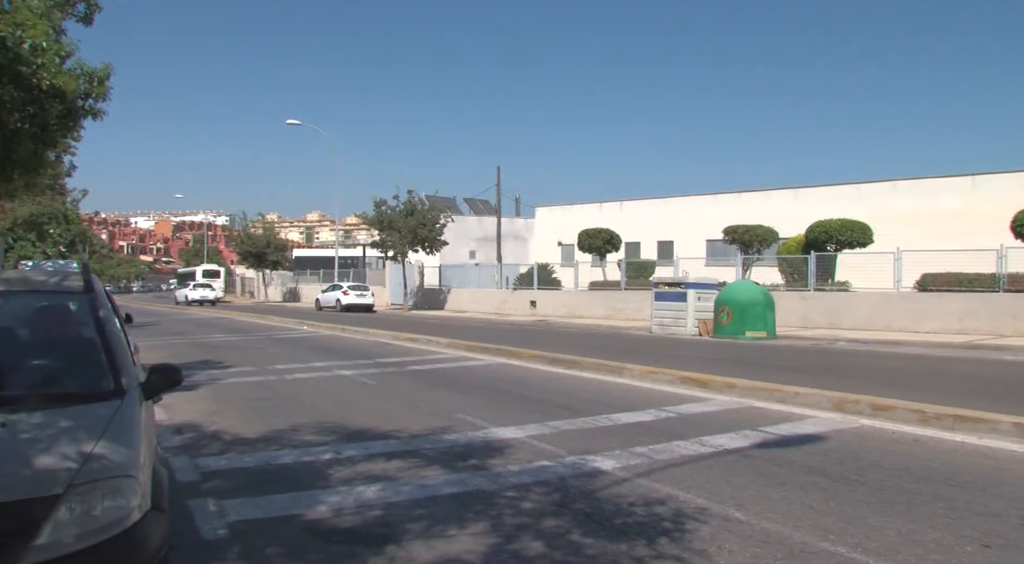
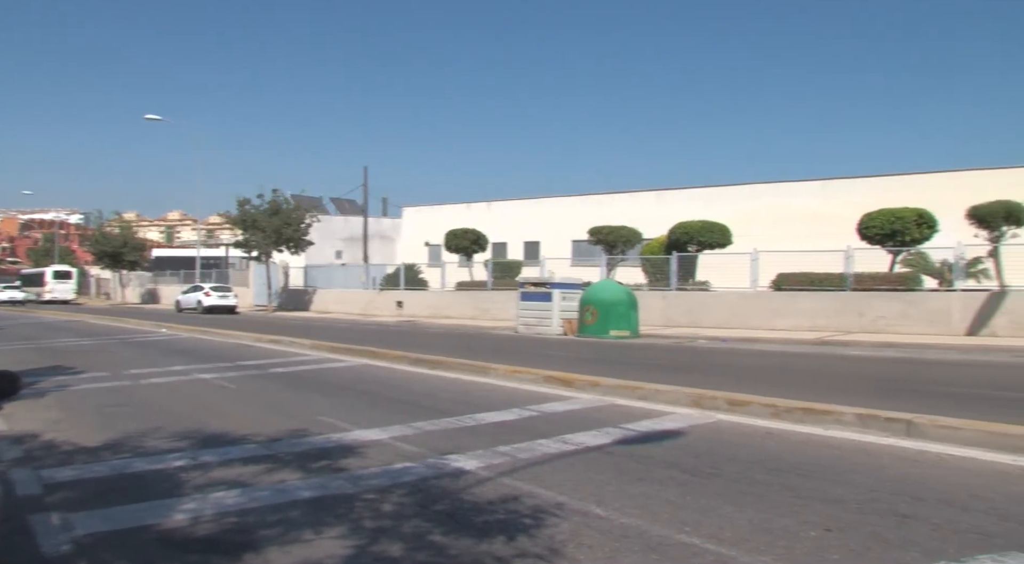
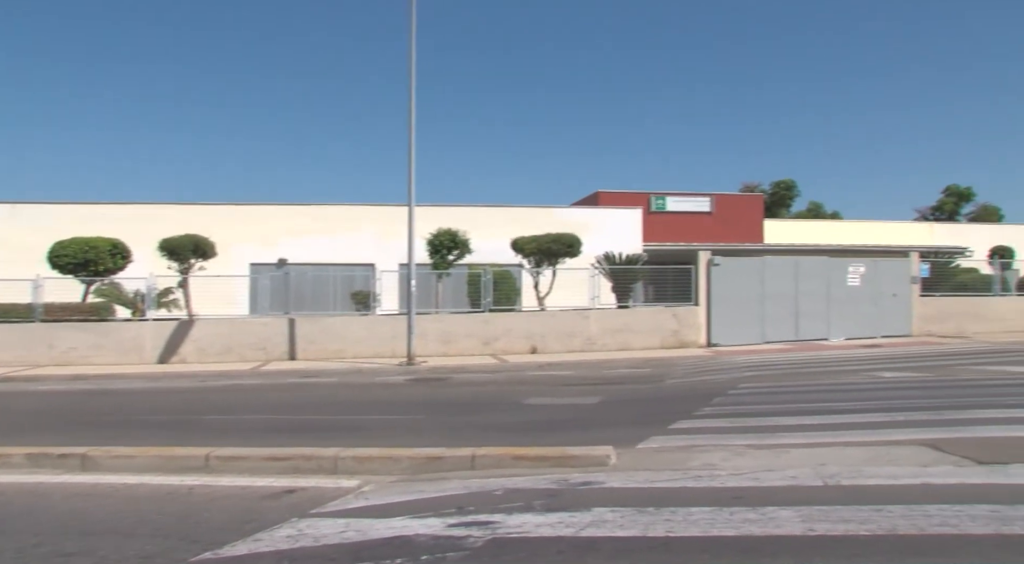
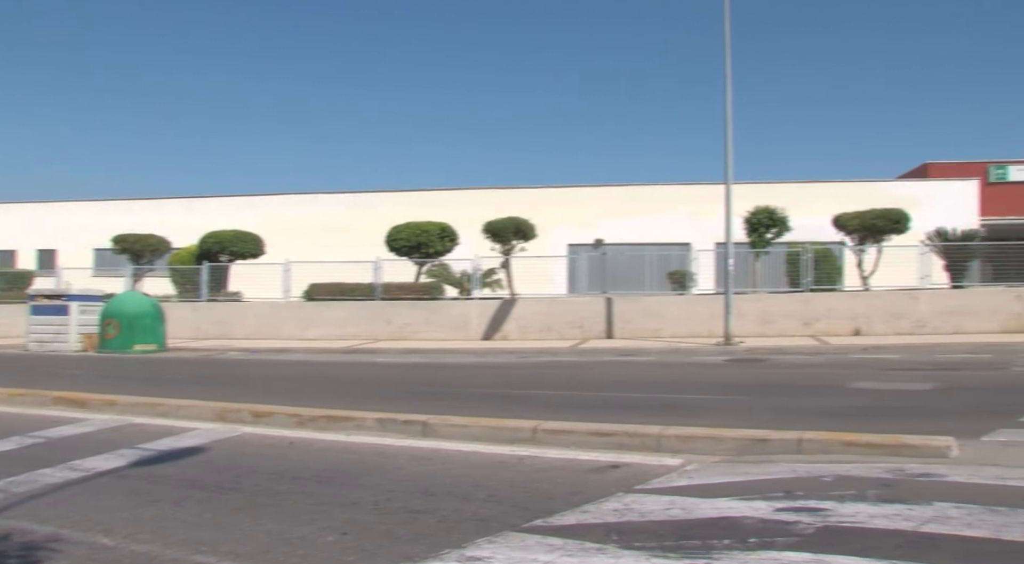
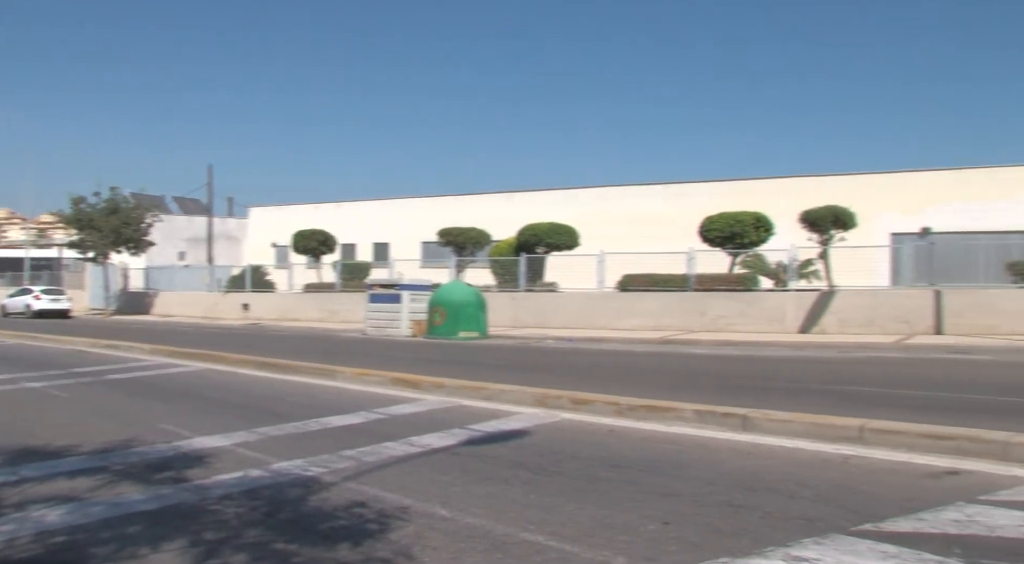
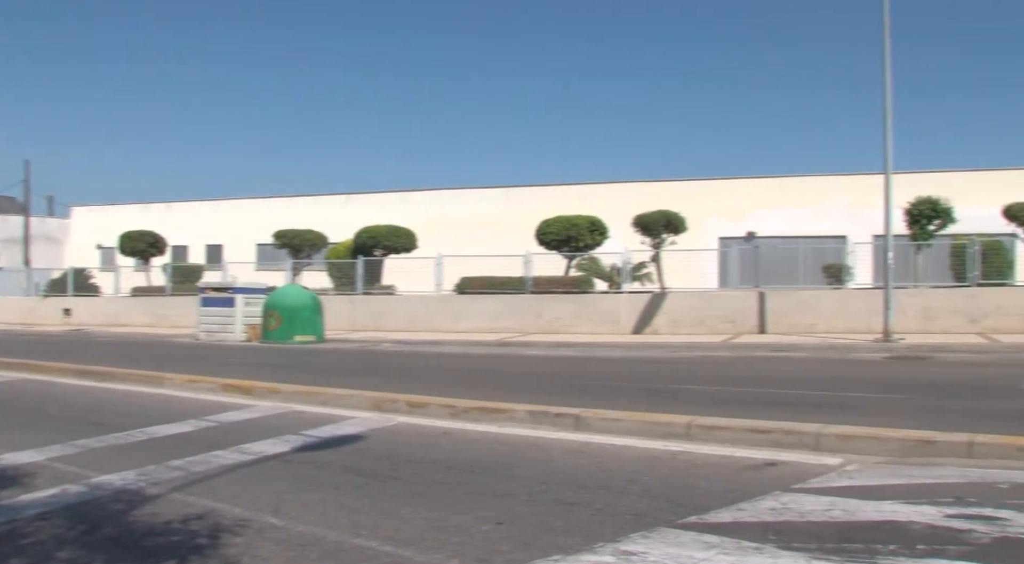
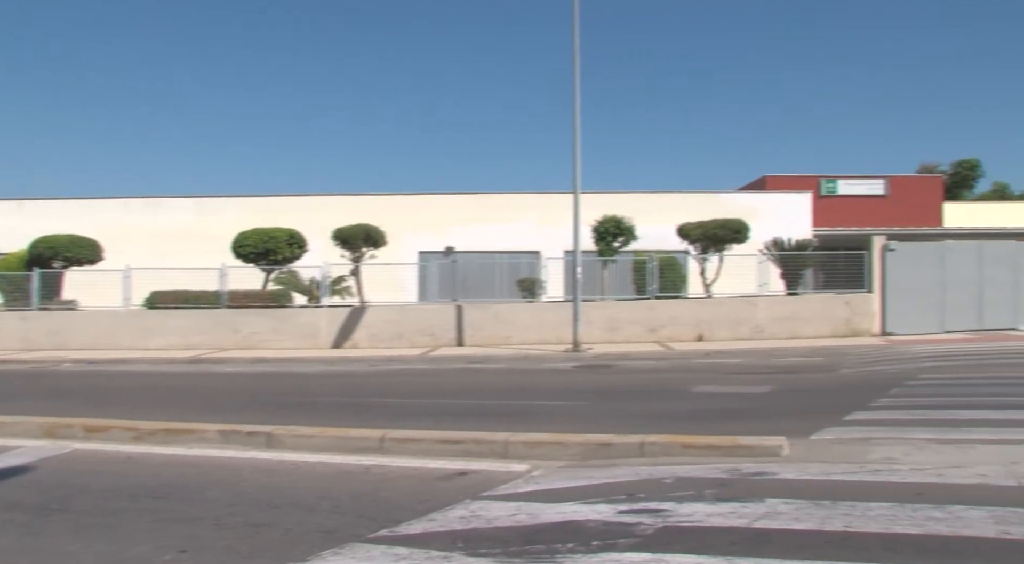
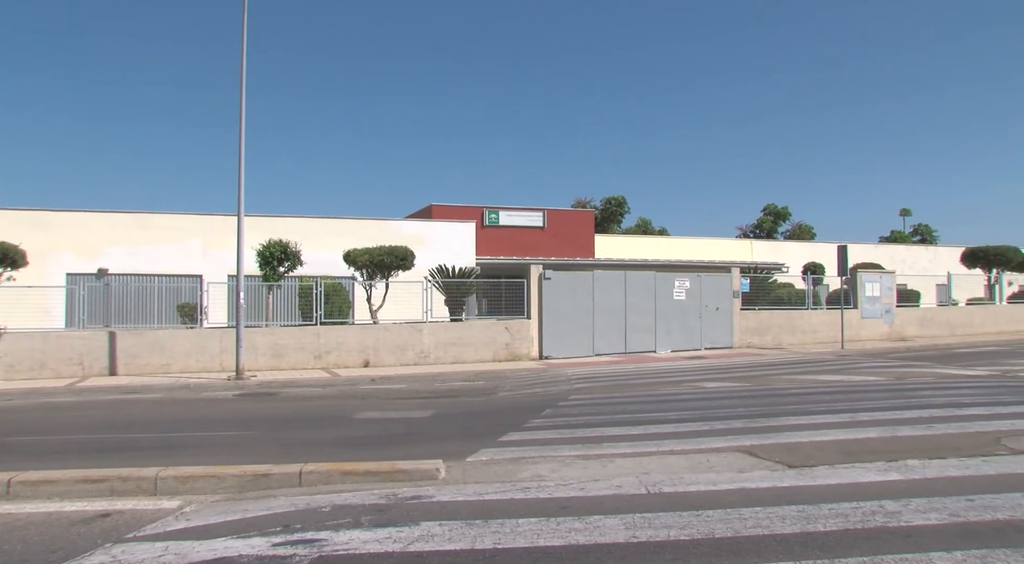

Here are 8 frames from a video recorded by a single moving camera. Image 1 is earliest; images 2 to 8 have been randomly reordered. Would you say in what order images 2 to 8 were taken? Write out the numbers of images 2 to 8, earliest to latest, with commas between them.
2, 5, 6, 4, 7, 3, 8
